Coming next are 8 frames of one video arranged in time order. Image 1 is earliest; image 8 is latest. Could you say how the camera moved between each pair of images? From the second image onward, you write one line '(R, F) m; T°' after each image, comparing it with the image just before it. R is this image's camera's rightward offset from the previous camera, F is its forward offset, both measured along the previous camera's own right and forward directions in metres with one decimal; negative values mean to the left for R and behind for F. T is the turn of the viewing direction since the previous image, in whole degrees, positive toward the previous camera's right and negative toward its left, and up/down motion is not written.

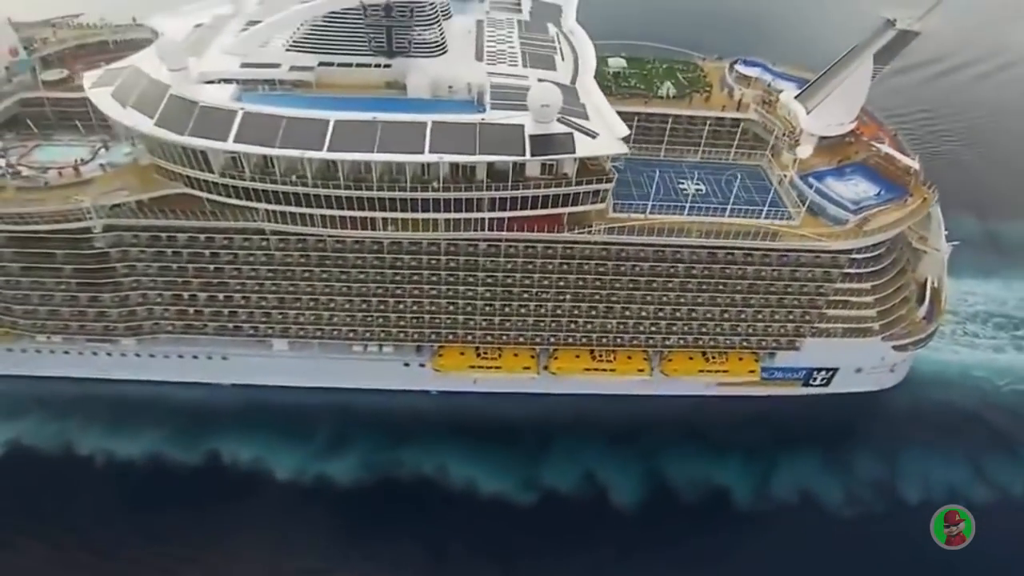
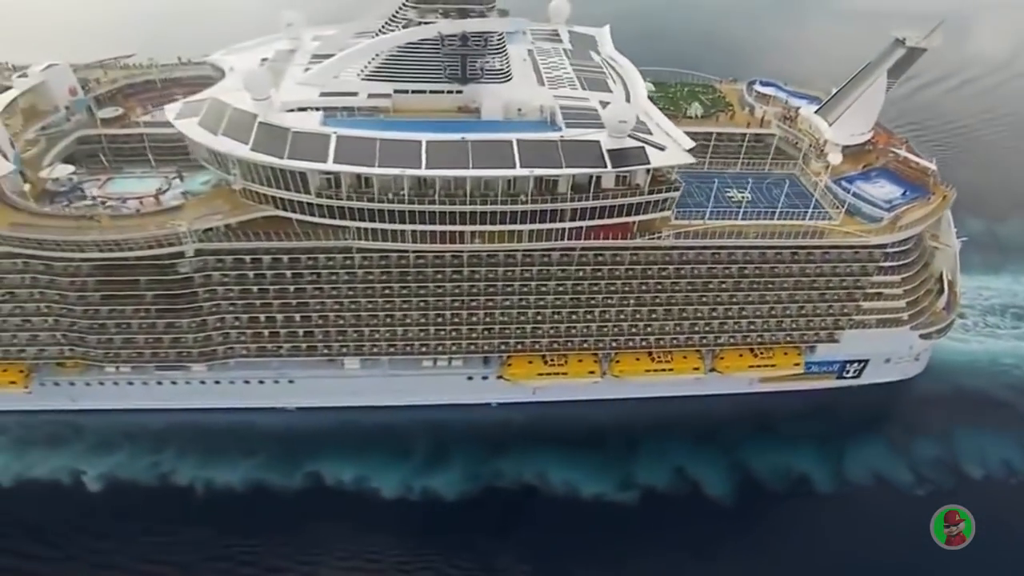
(-5.6, -1.7) m; +4°
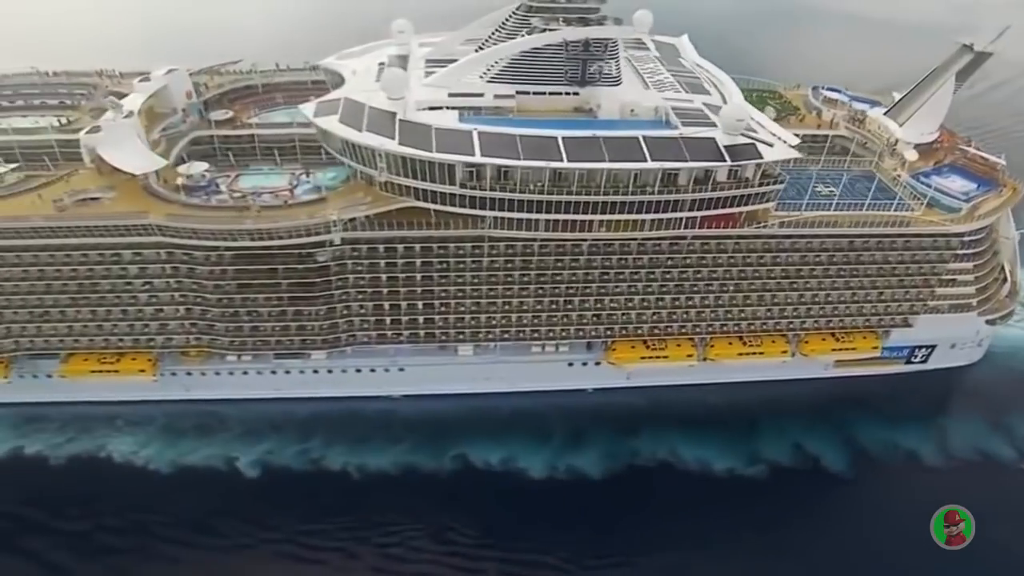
(-7.0, -2.1) m; +2°
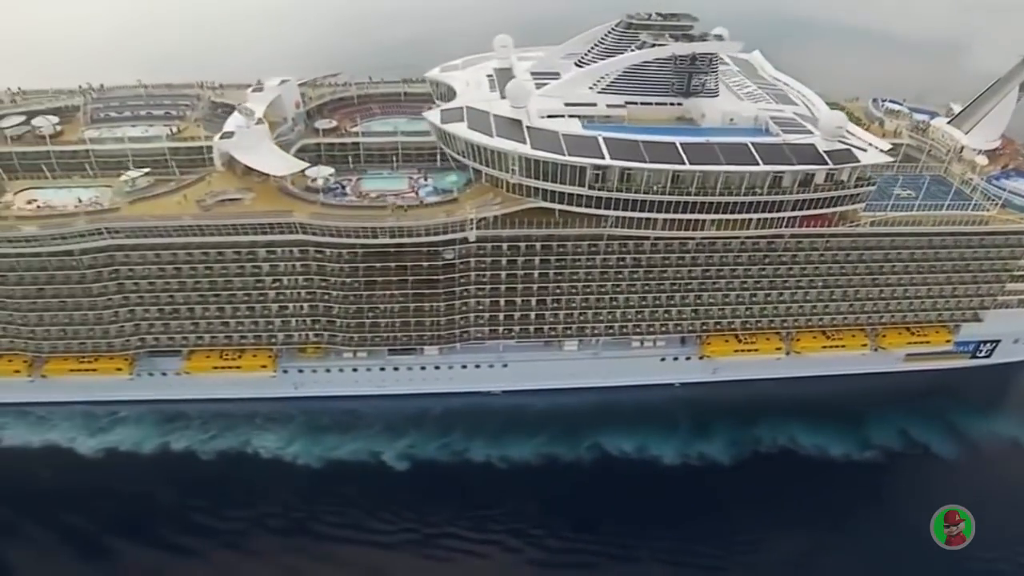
(-7.0, -2.0) m; +1°
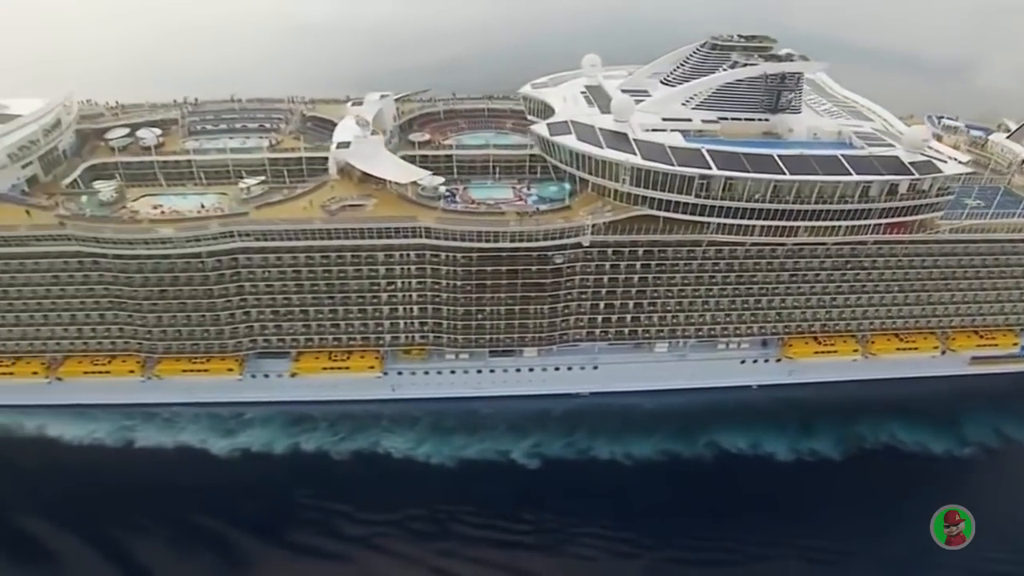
(-6.4, -1.8) m; +1°
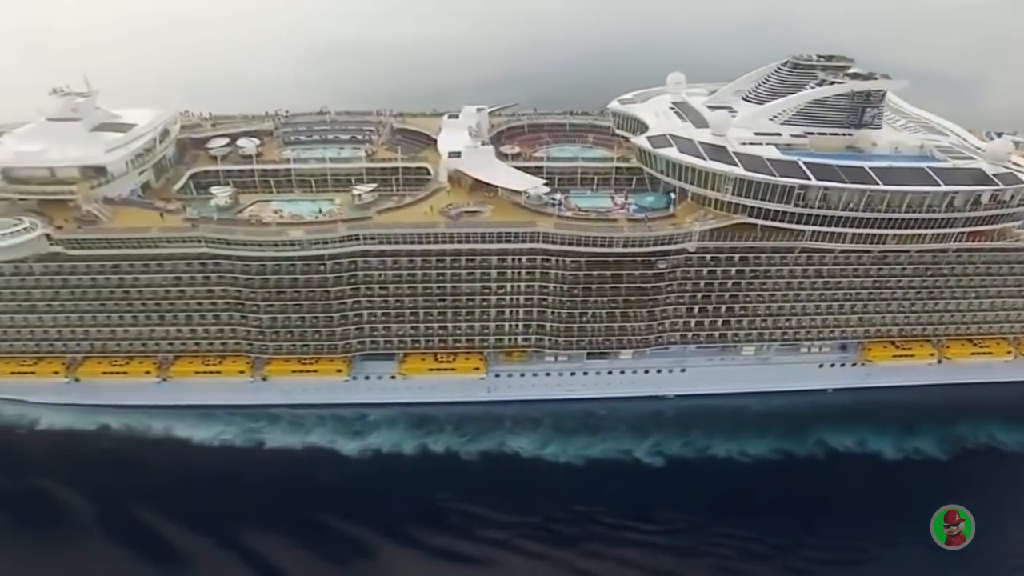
(-6.8, -1.6) m; +1°
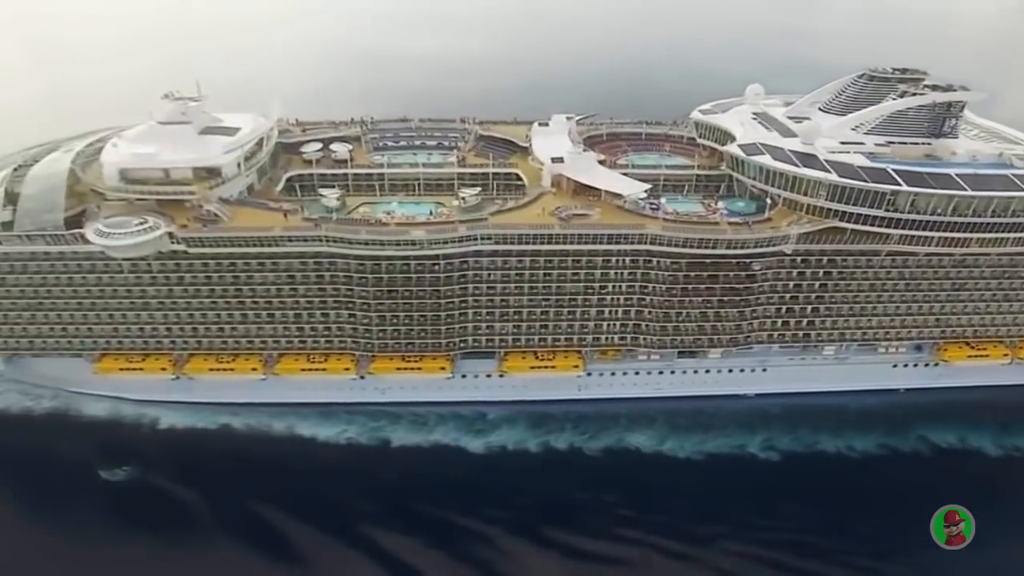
(-7.2, -1.3) m; +1°
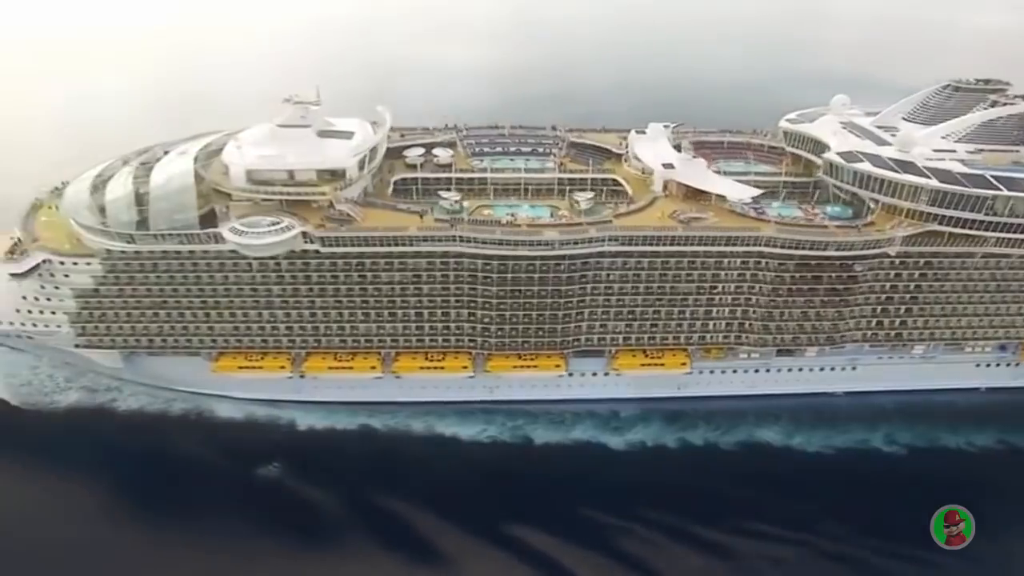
(-8.5, -0.9) m; +2°
